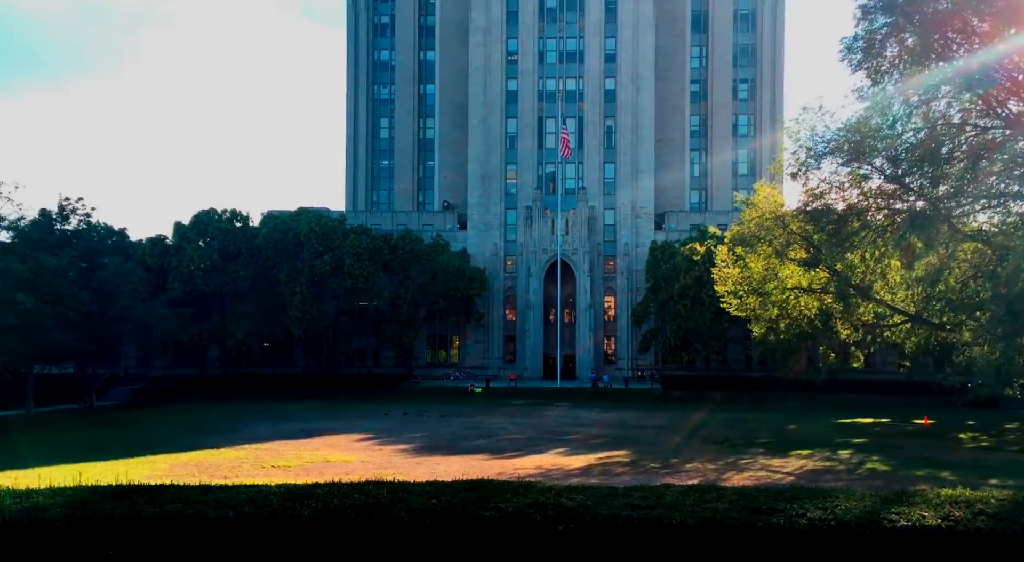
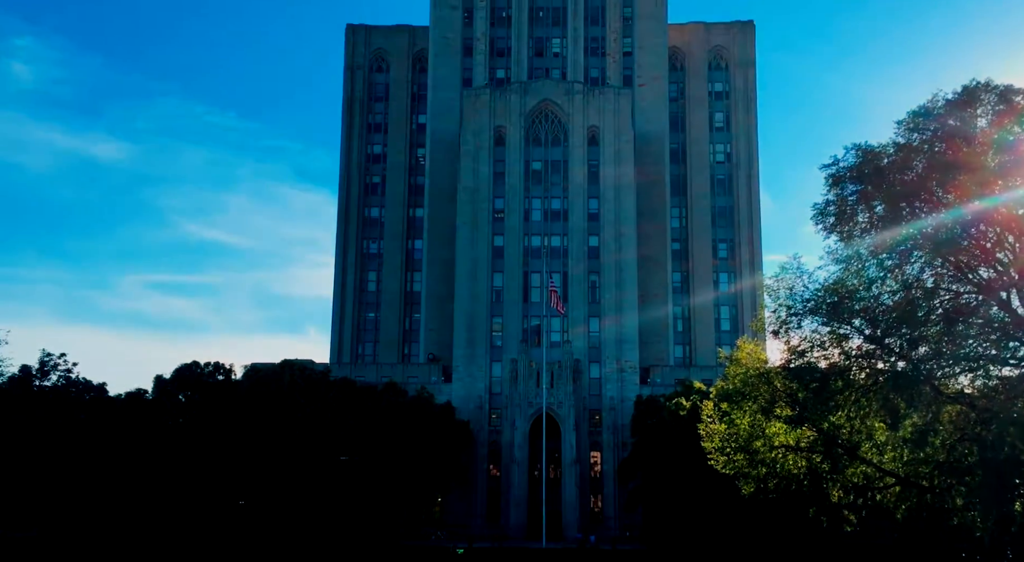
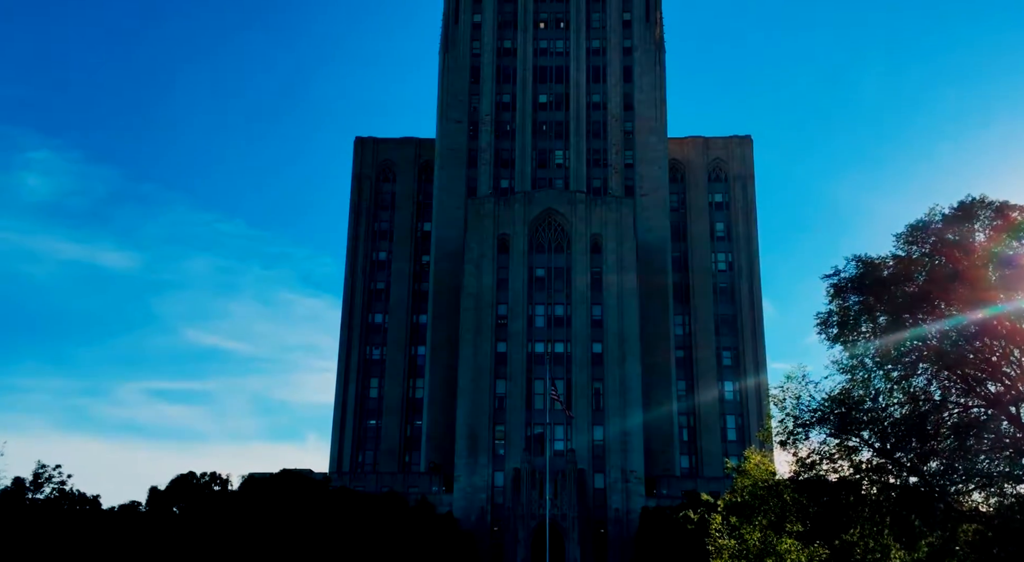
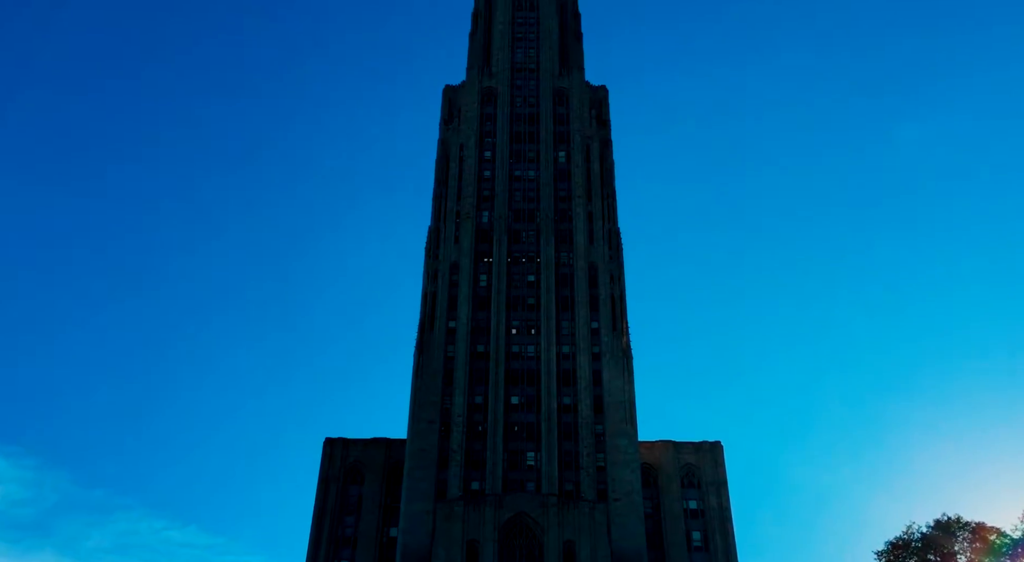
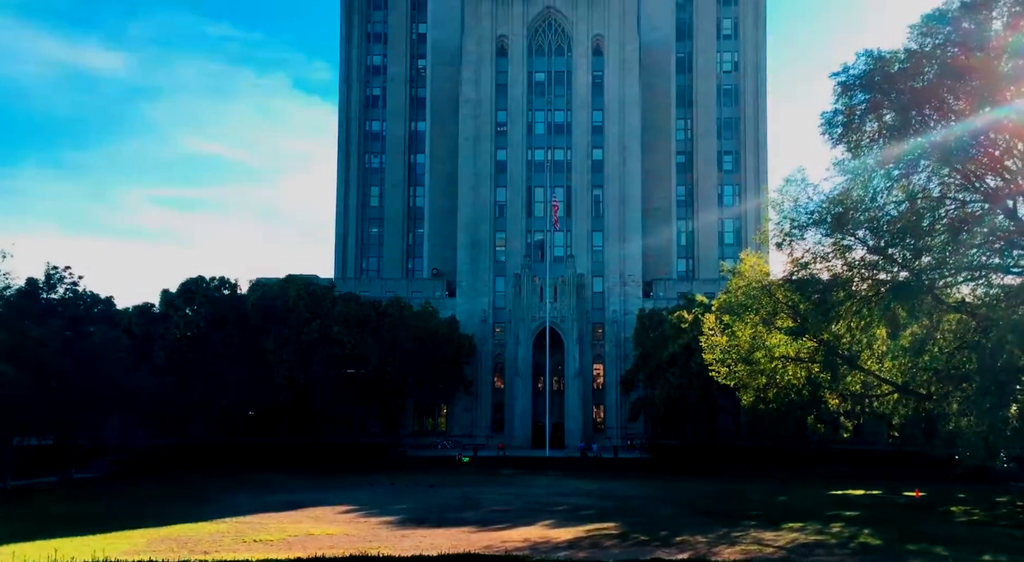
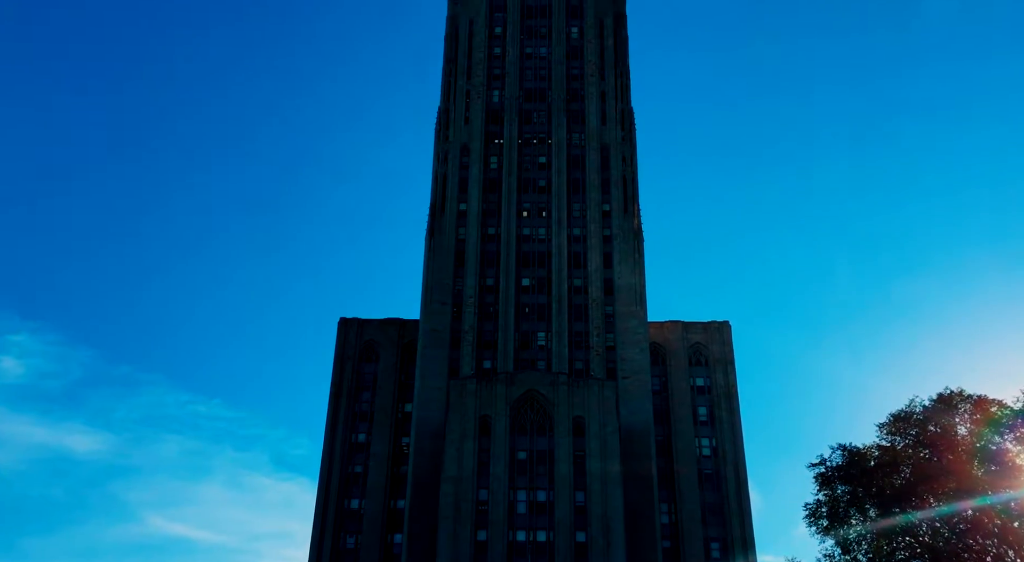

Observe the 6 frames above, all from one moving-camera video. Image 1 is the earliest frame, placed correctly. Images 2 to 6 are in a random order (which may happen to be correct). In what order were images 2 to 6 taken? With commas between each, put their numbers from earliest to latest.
5, 2, 3, 6, 4
